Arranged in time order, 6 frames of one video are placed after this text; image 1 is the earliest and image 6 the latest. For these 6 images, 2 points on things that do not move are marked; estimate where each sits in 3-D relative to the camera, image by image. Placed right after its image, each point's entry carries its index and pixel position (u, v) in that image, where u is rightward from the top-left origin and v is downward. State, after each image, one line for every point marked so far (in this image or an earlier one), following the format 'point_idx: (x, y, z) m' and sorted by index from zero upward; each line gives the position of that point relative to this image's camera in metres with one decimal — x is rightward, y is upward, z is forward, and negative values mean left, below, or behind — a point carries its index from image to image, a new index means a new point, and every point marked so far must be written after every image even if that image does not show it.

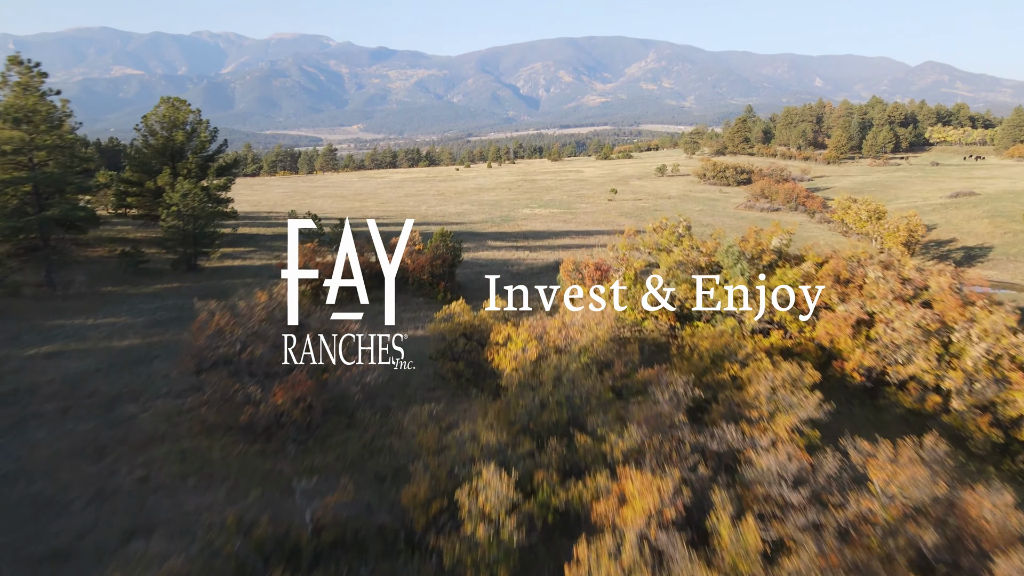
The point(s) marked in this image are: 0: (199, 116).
0: (-10.7, +5.8, +19.9) m
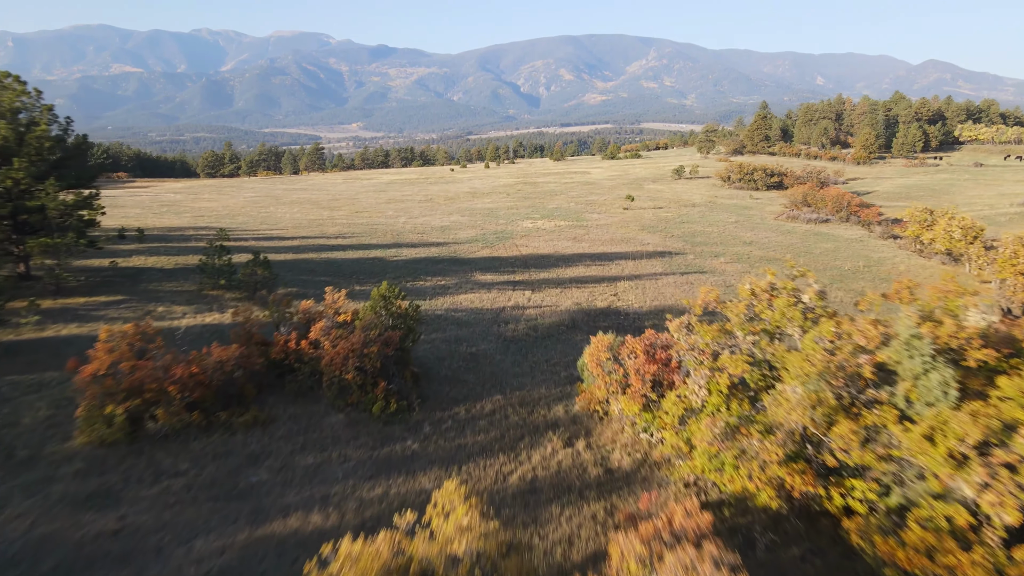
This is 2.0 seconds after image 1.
0: (-10.8, +4.3, +13.4) m
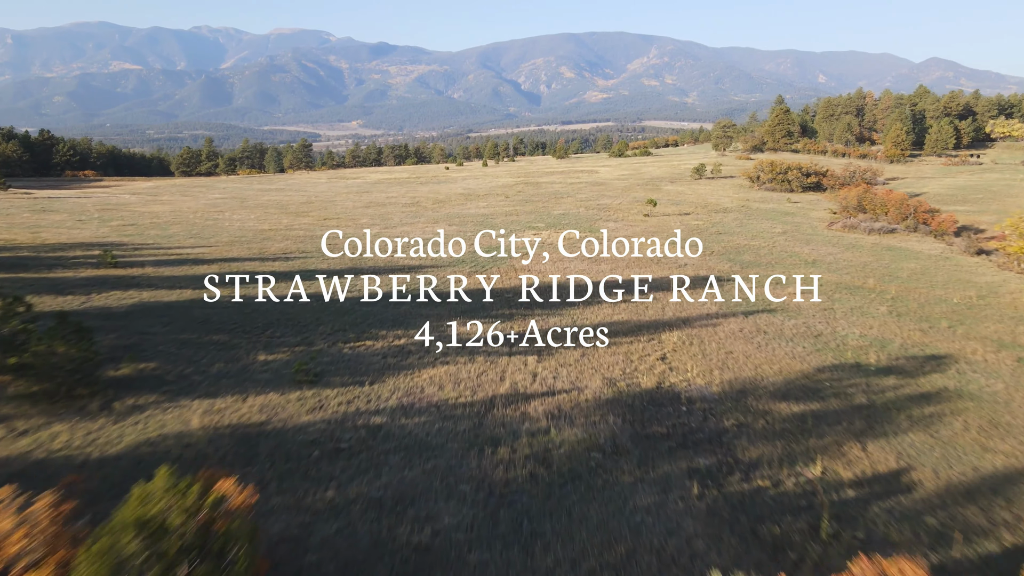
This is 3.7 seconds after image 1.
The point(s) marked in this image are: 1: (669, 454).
0: (-10.9, +3.1, +7.6) m
1: (+2.1, -2.2, +7.8) m
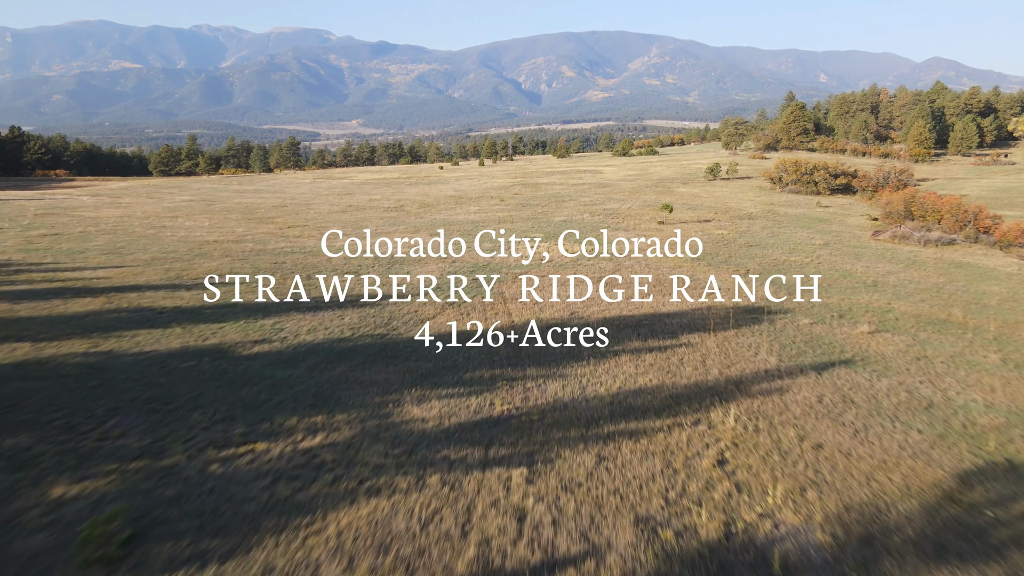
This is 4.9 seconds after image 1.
0: (-11.2, +2.3, +3.5) m
1: (+1.8, -3.1, +3.7) m
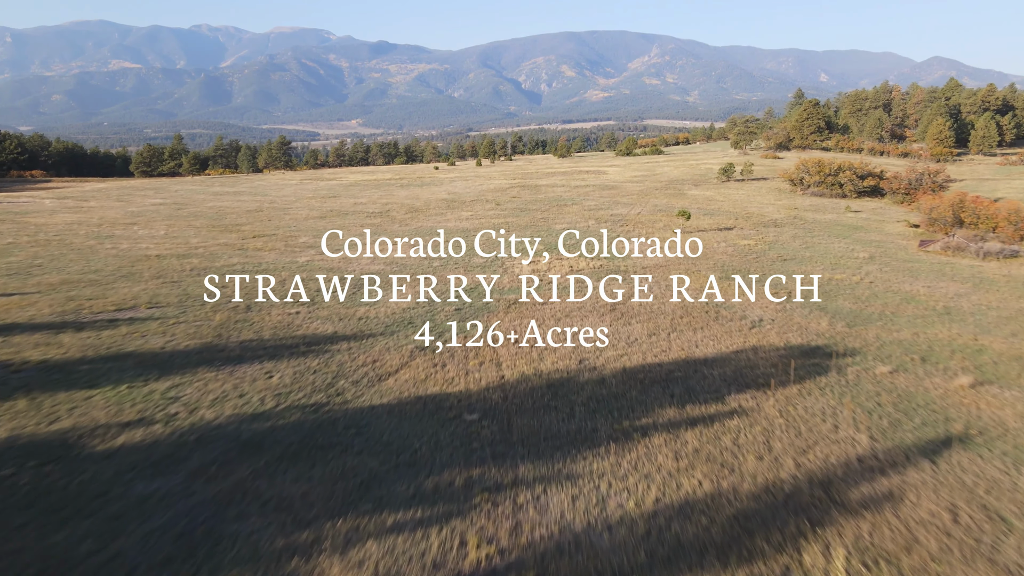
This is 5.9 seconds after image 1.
0: (-11.4, +1.6, +0.3) m
1: (+1.6, -3.8, +0.6) m
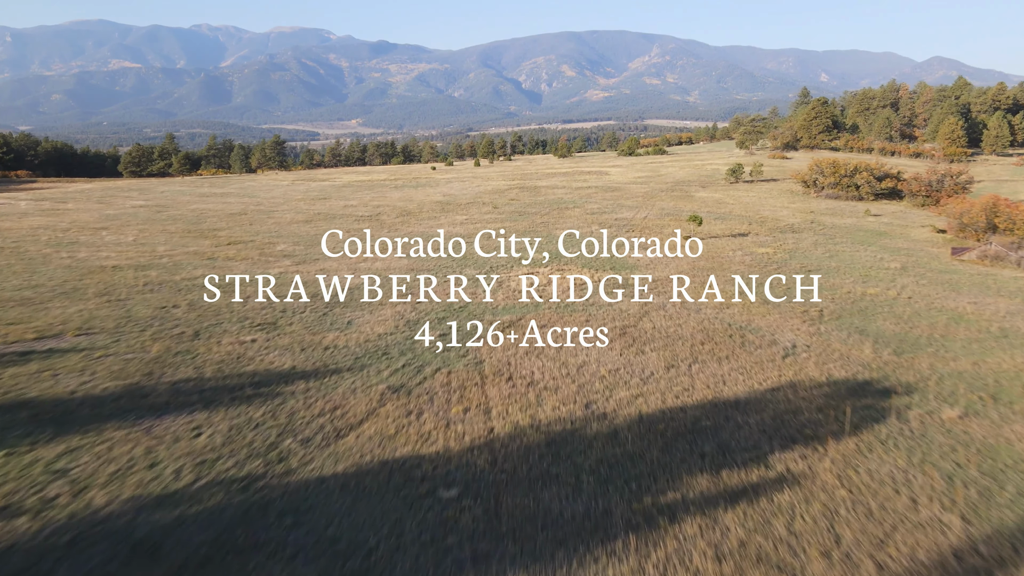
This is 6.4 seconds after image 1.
0: (-11.5, +1.2, -1.5) m
1: (+1.5, -4.2, -1.2) m
